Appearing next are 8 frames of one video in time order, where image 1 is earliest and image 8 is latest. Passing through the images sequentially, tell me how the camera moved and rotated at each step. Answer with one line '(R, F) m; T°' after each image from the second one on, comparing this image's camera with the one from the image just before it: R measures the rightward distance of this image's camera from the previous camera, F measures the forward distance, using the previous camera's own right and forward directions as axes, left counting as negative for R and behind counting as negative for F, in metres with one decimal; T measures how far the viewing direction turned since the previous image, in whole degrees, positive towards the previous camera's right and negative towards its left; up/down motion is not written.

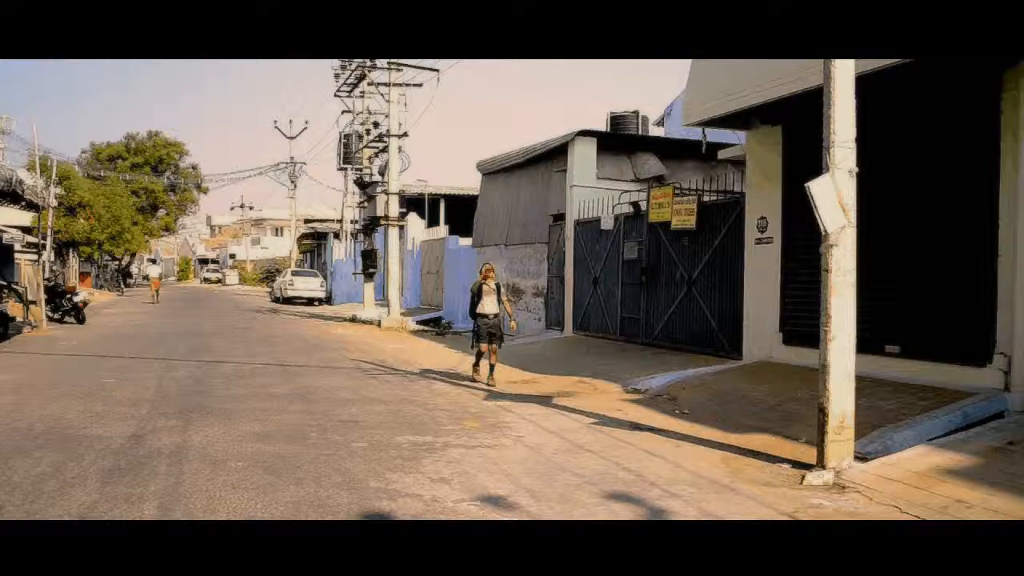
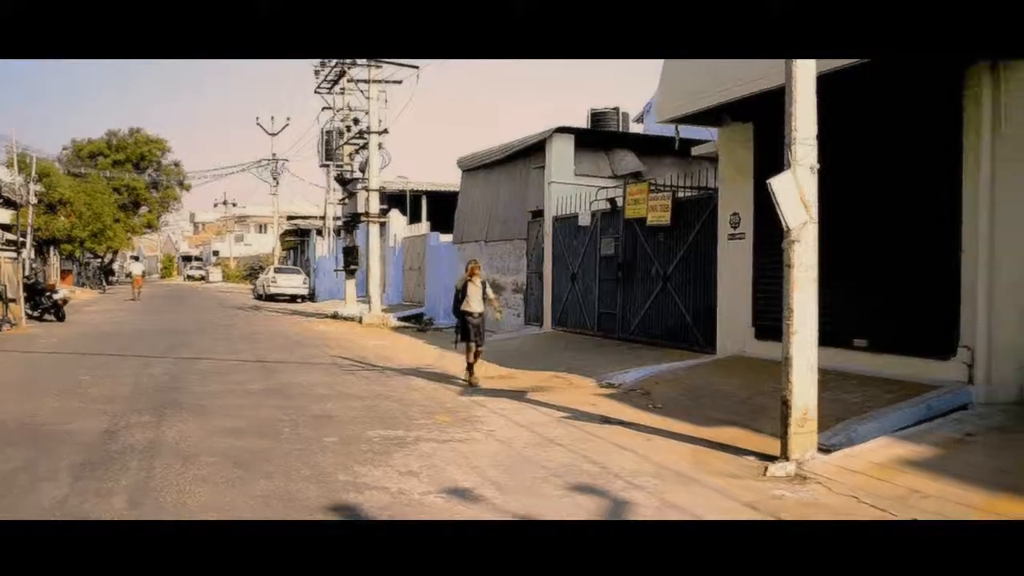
(+0.1, -0.1) m; +1°
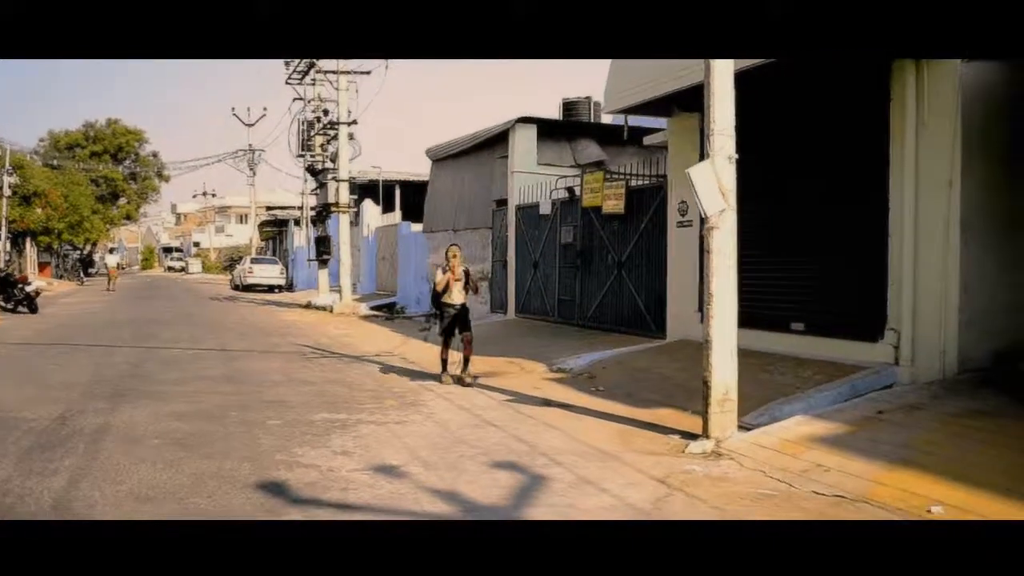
(+0.3, -0.3) m; +1°
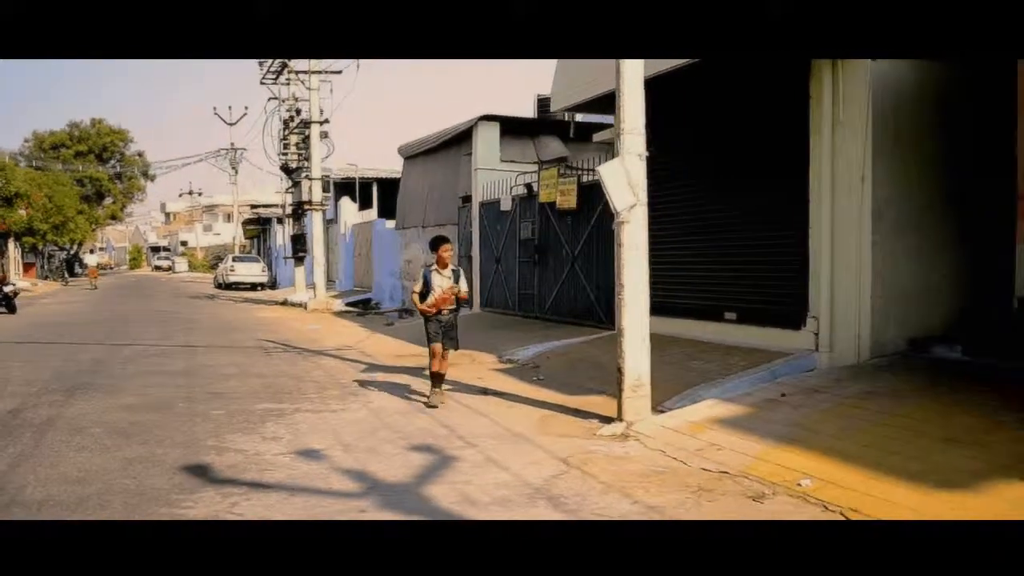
(+0.5, -0.4) m; 0°
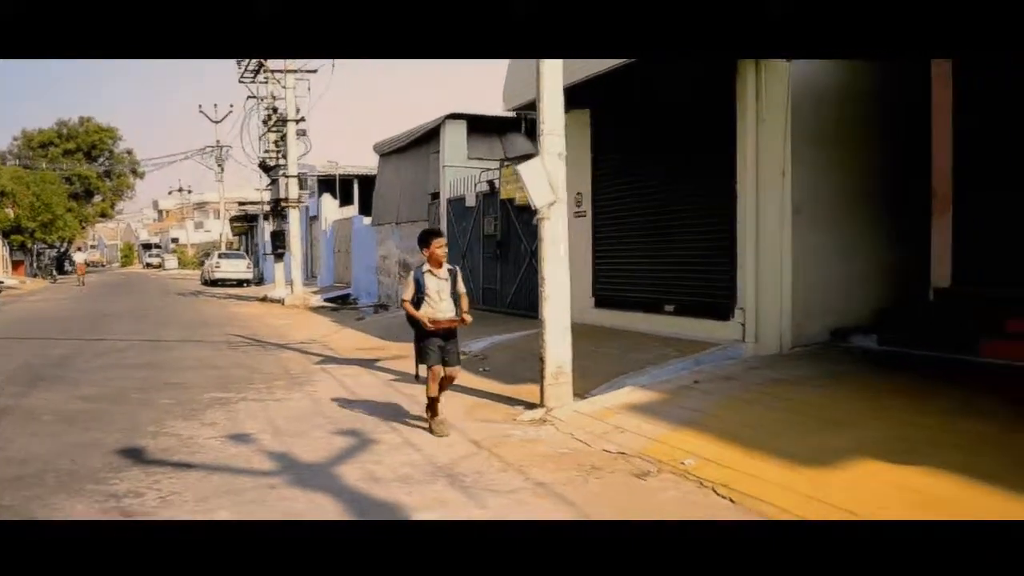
(+0.5, -0.4) m; 0°
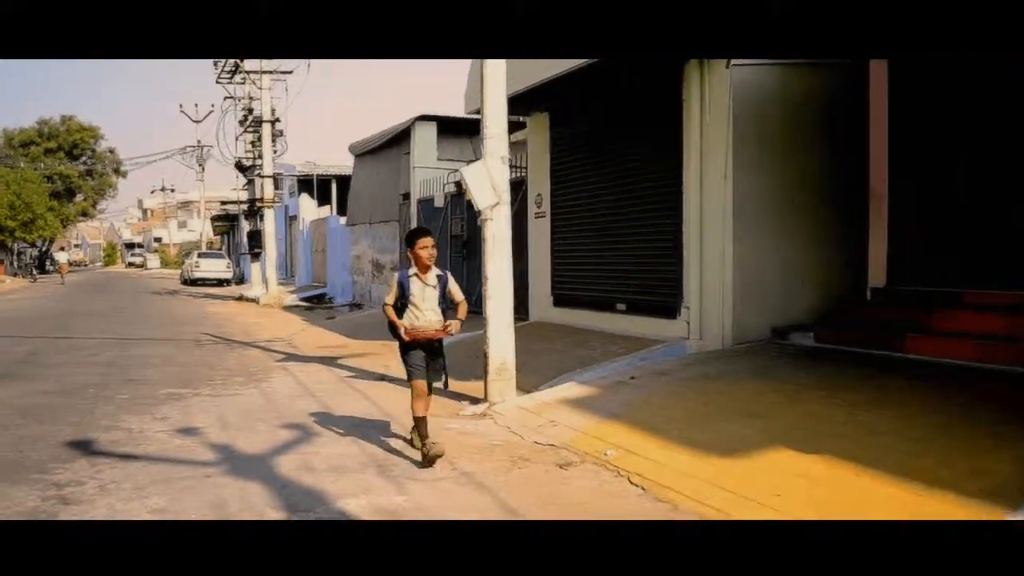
(+0.3, -0.3) m; +1°
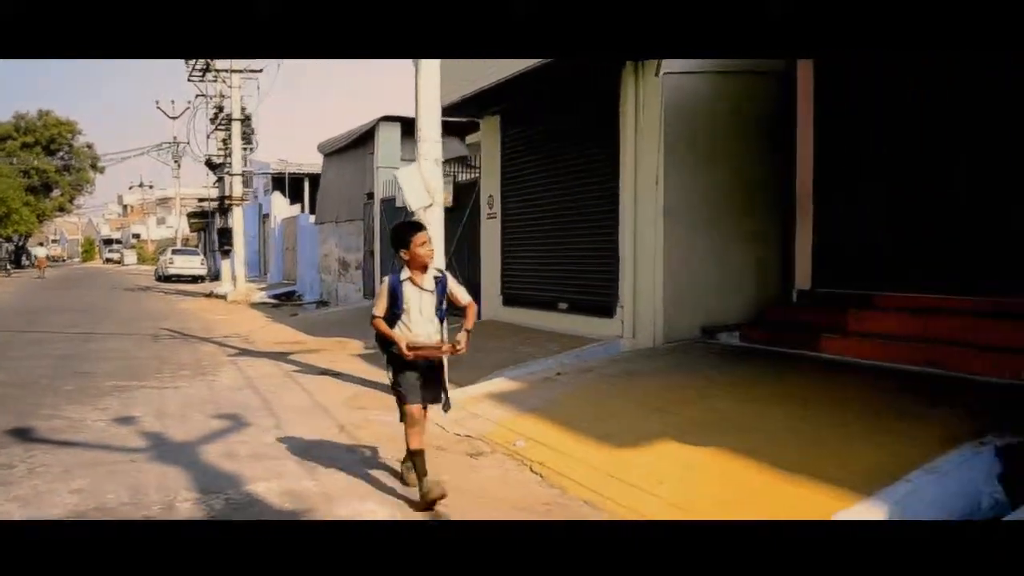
(+0.4, -0.3) m; +1°
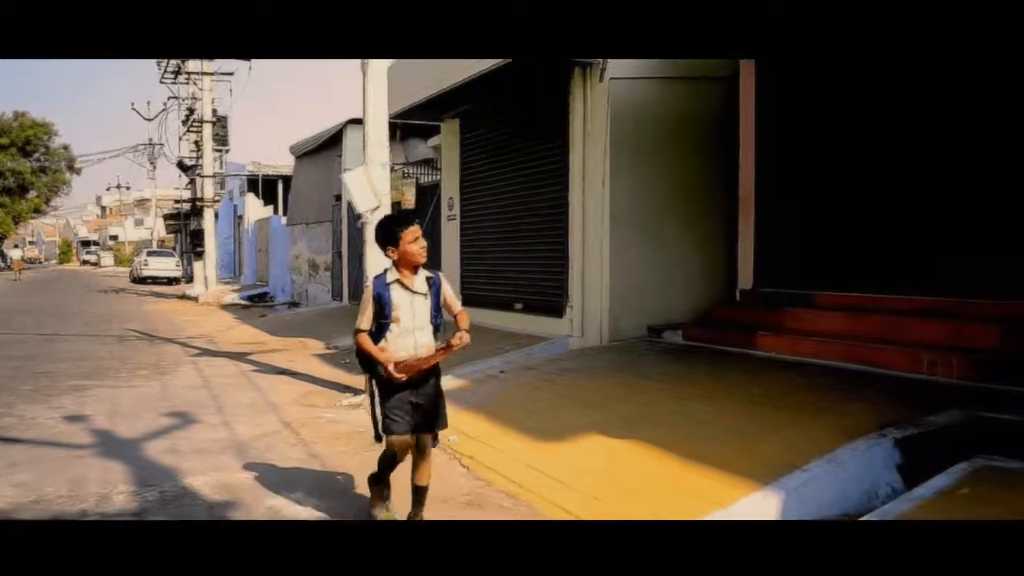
(+0.3, -0.2) m; +1°
